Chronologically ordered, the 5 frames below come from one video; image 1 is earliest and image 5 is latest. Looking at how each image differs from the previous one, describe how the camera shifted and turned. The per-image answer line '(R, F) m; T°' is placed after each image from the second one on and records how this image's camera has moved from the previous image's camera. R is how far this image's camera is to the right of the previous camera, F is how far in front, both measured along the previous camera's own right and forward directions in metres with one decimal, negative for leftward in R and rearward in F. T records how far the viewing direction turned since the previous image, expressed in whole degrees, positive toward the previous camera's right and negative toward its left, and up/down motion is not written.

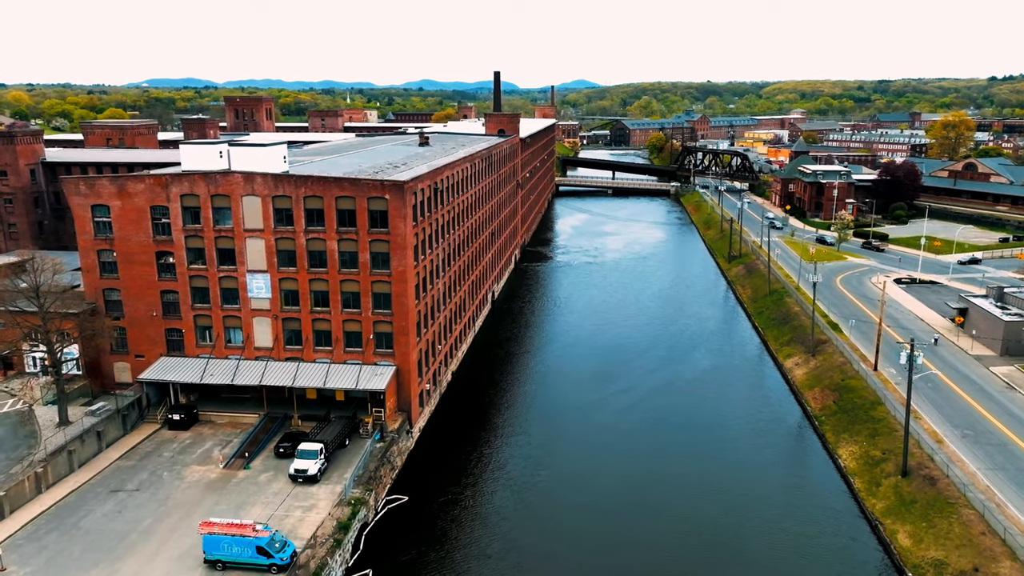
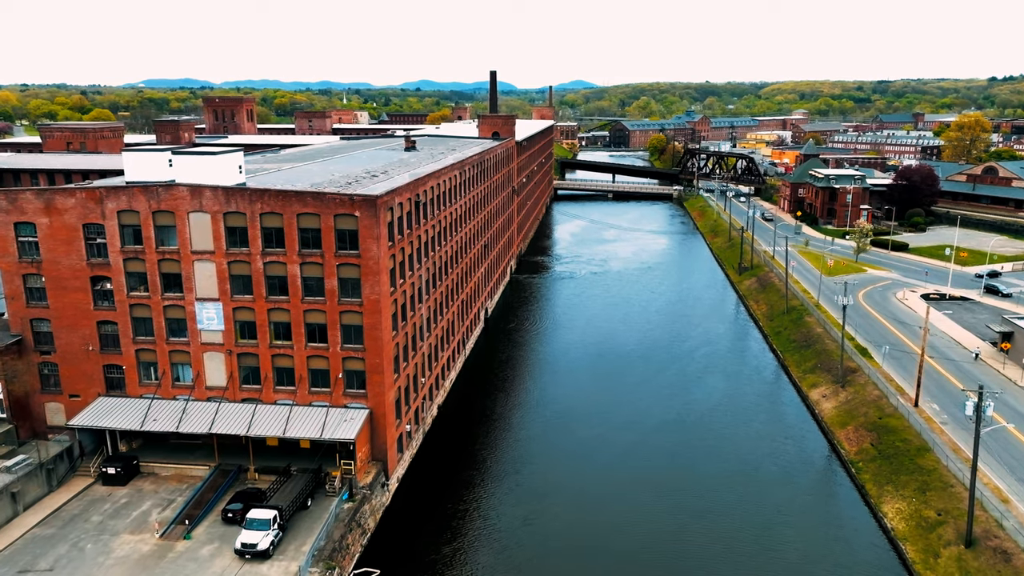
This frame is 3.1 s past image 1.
(+0.3, +6.0) m; 0°
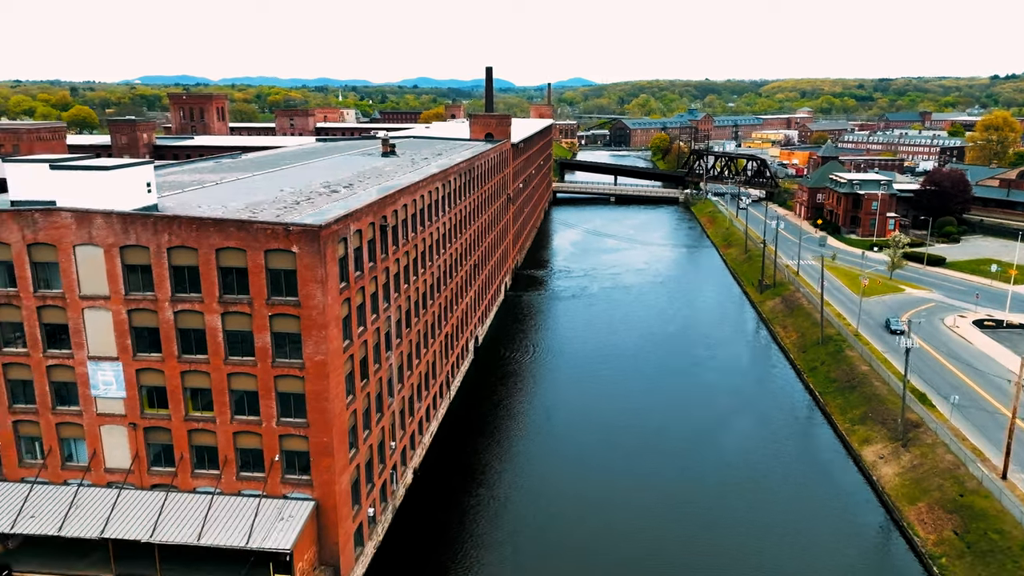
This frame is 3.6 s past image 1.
(+0.3, +8.8) m; 0°
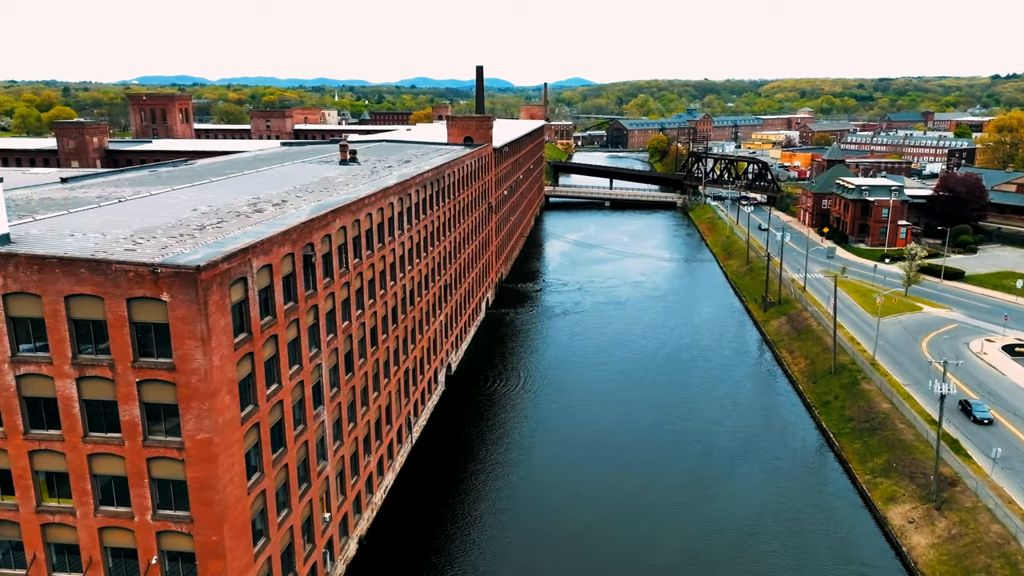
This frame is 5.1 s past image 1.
(+1.7, +6.3) m; 0°
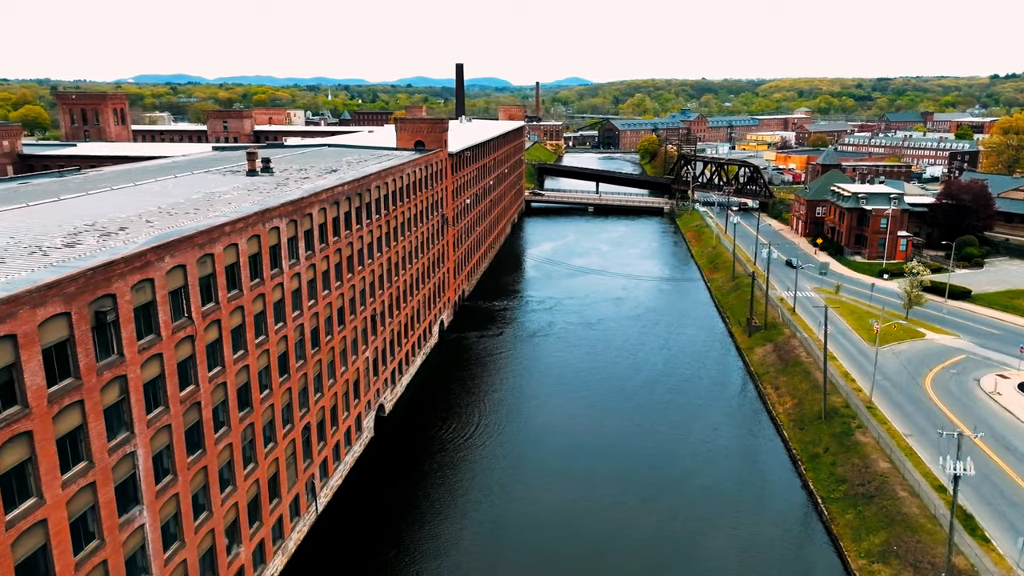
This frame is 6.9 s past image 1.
(+3.7, +7.3) m; 0°
